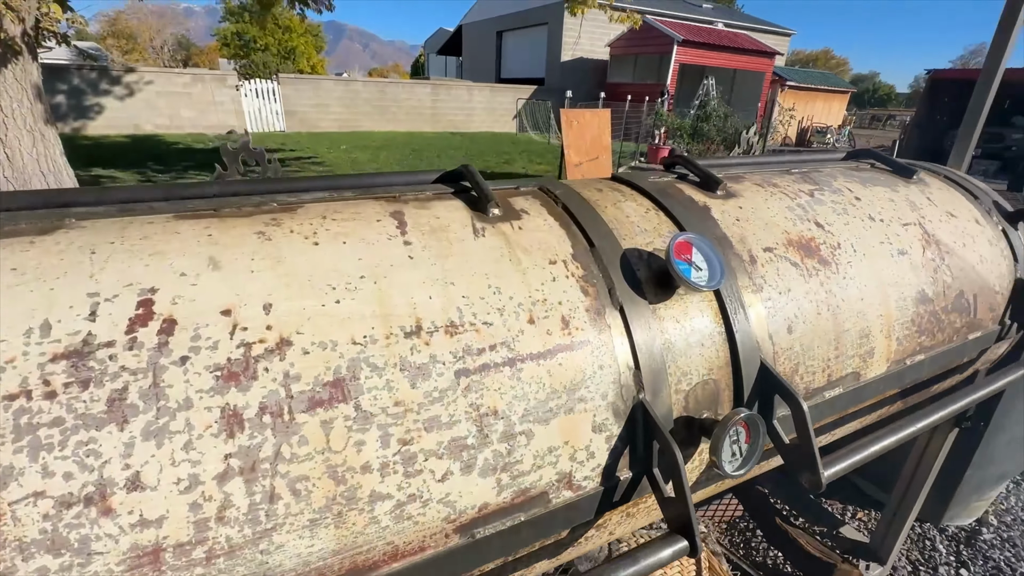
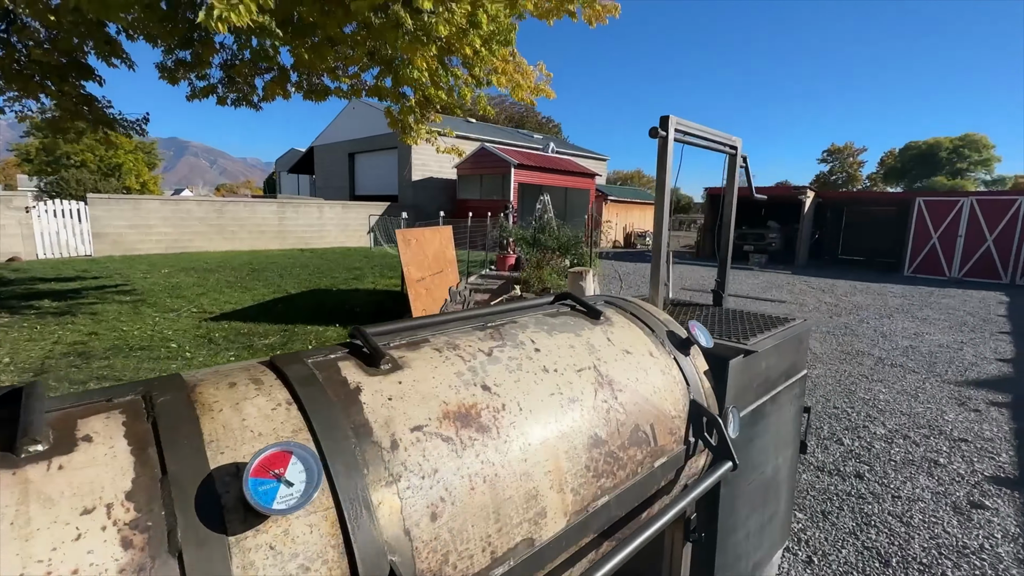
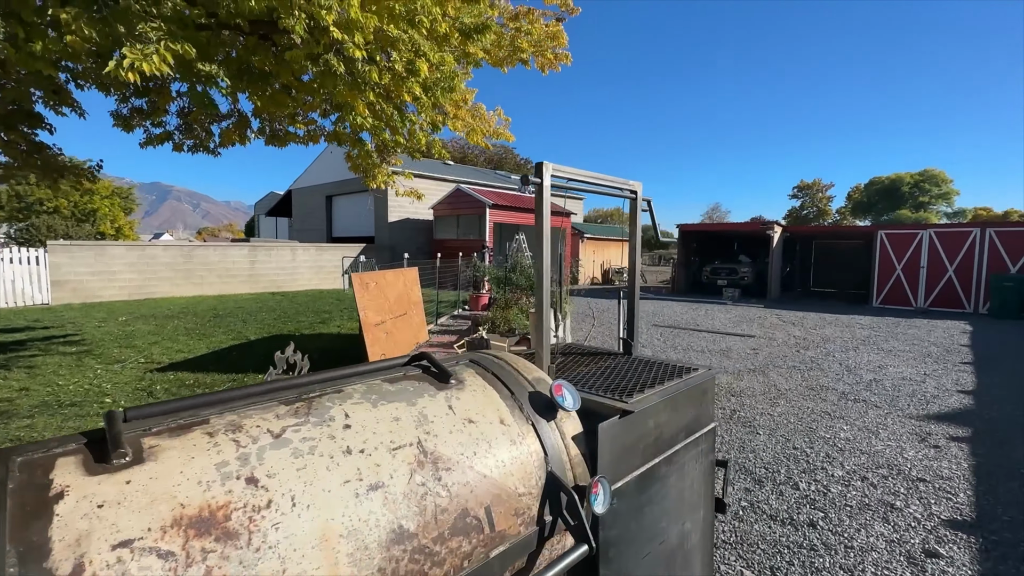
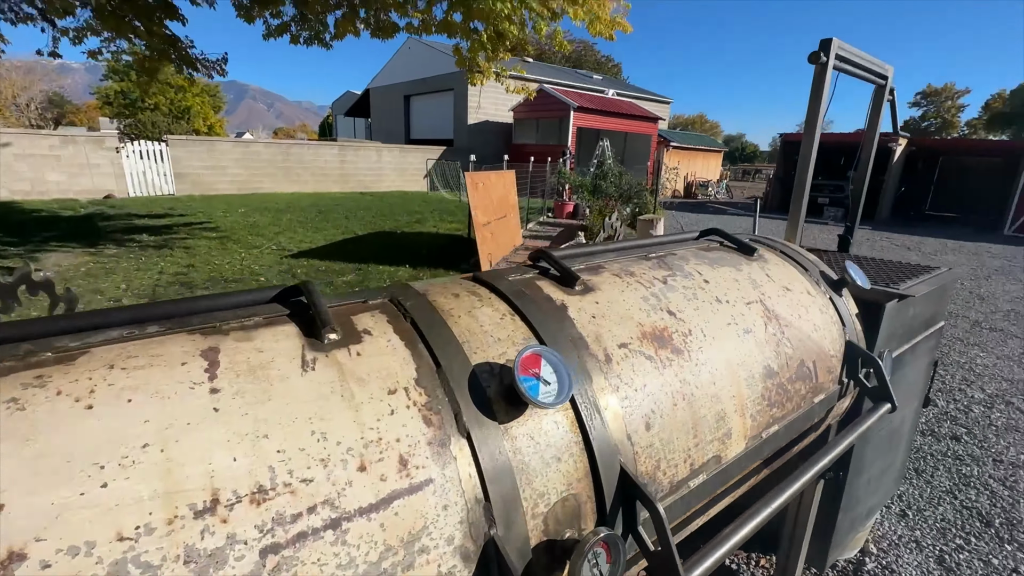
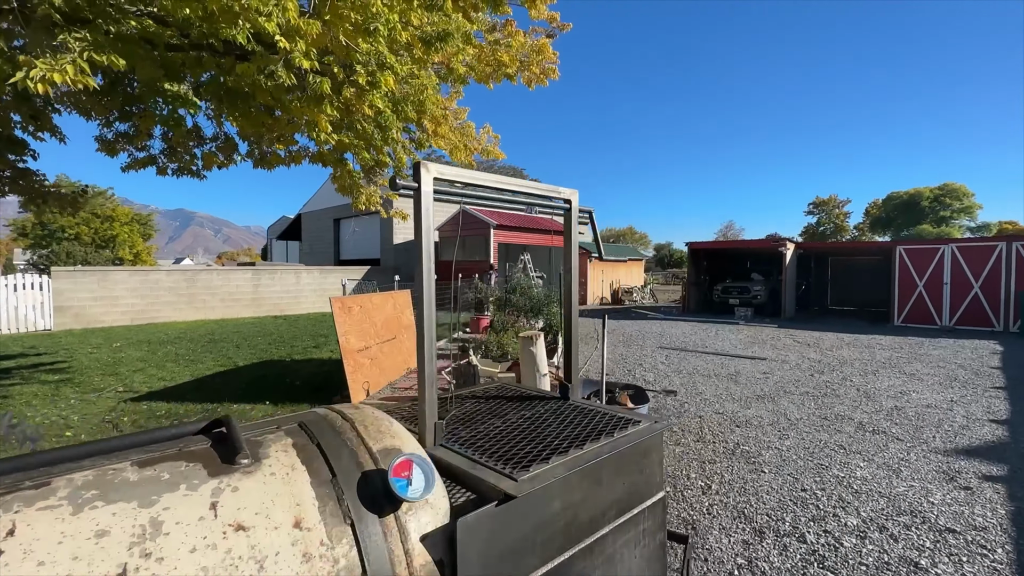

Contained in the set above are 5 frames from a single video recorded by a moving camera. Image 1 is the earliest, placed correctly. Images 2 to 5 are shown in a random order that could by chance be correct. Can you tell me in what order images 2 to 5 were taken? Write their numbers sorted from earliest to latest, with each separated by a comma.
4, 2, 3, 5
